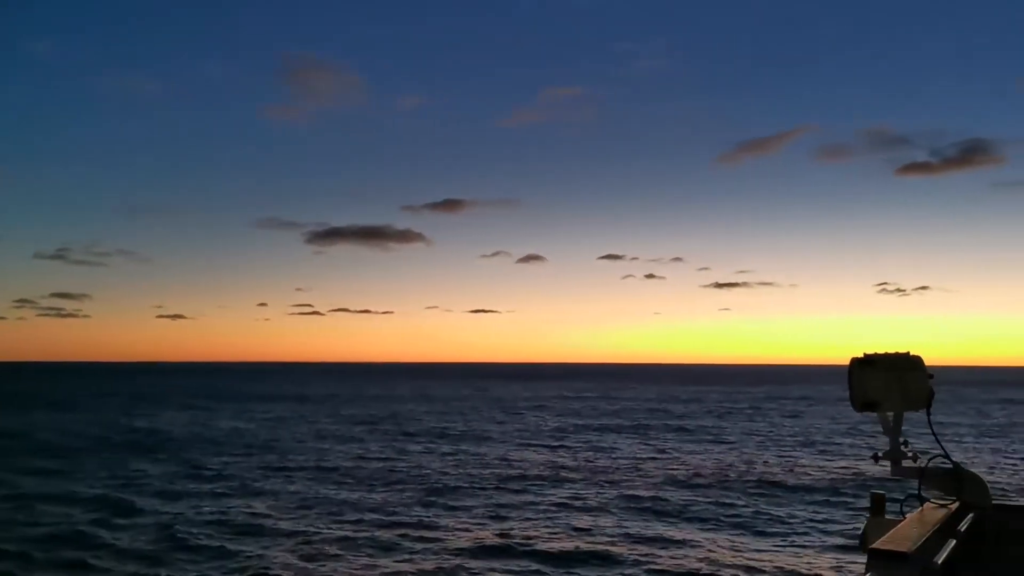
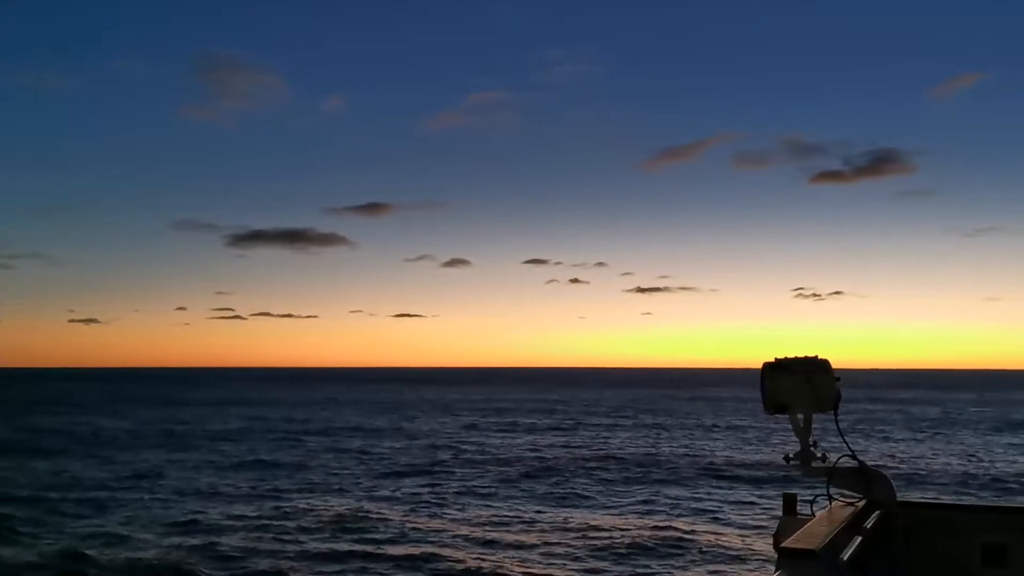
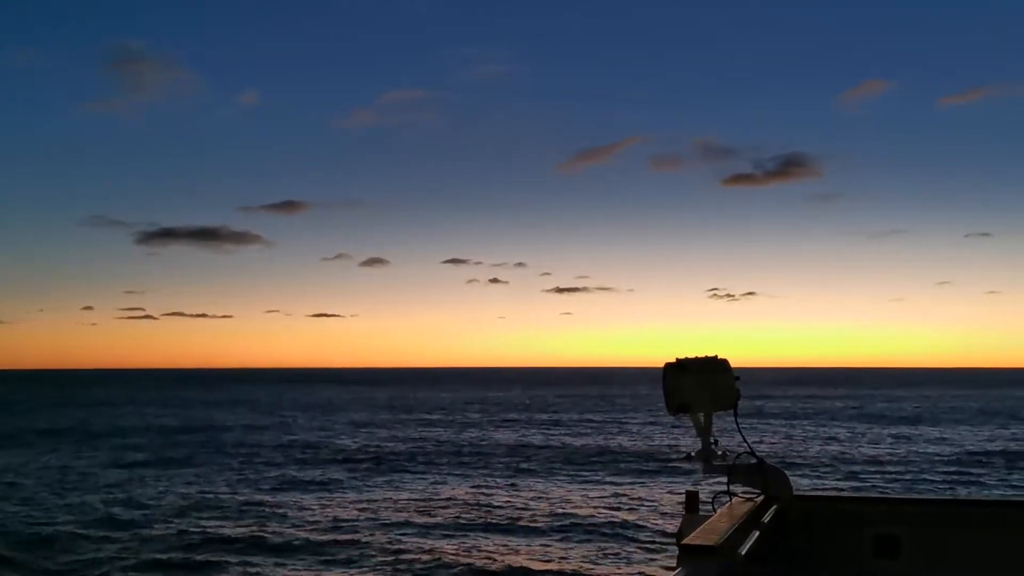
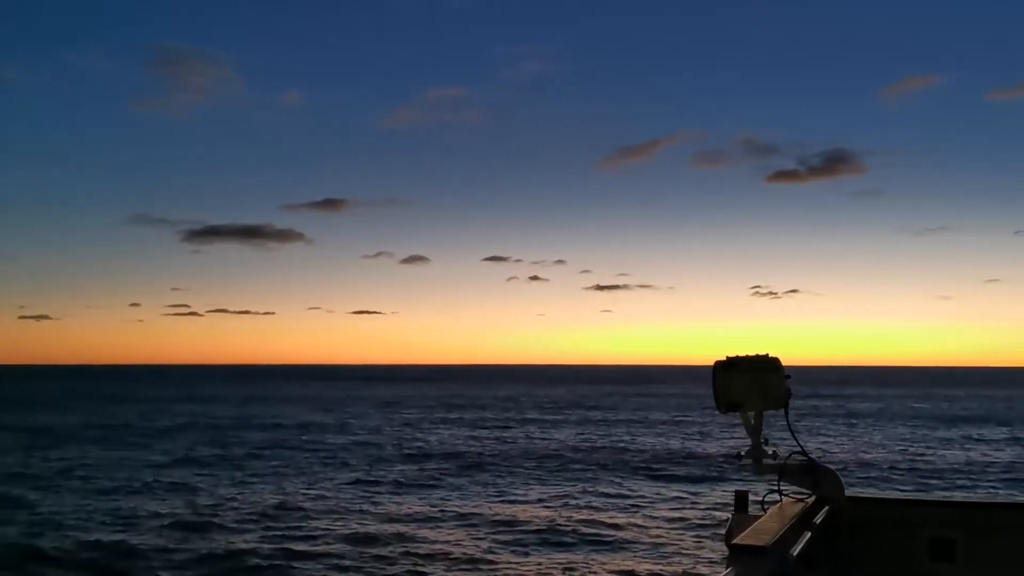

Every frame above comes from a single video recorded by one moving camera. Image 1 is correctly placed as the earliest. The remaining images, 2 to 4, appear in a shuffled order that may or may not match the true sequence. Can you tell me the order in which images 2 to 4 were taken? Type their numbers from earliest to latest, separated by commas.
2, 4, 3
